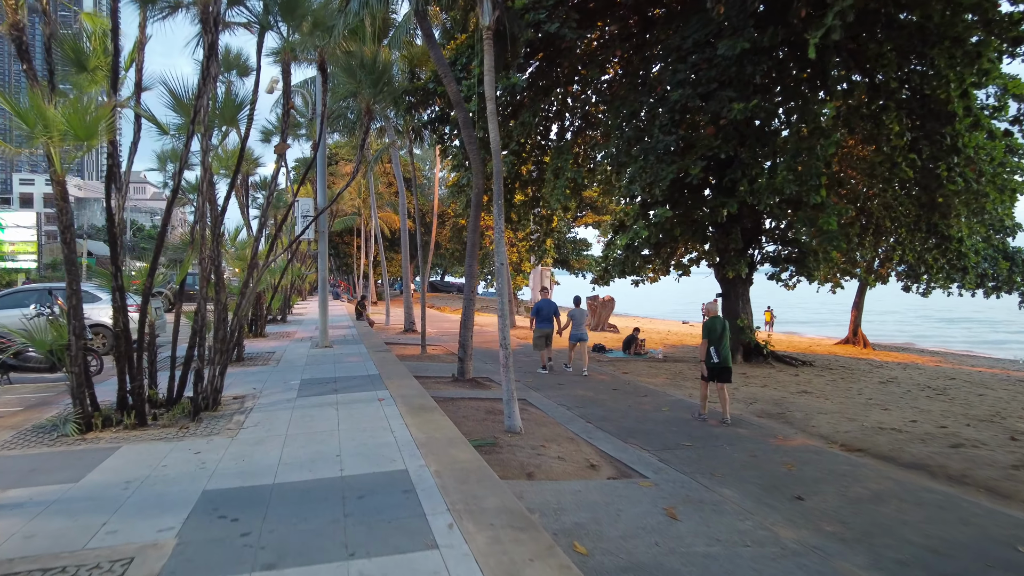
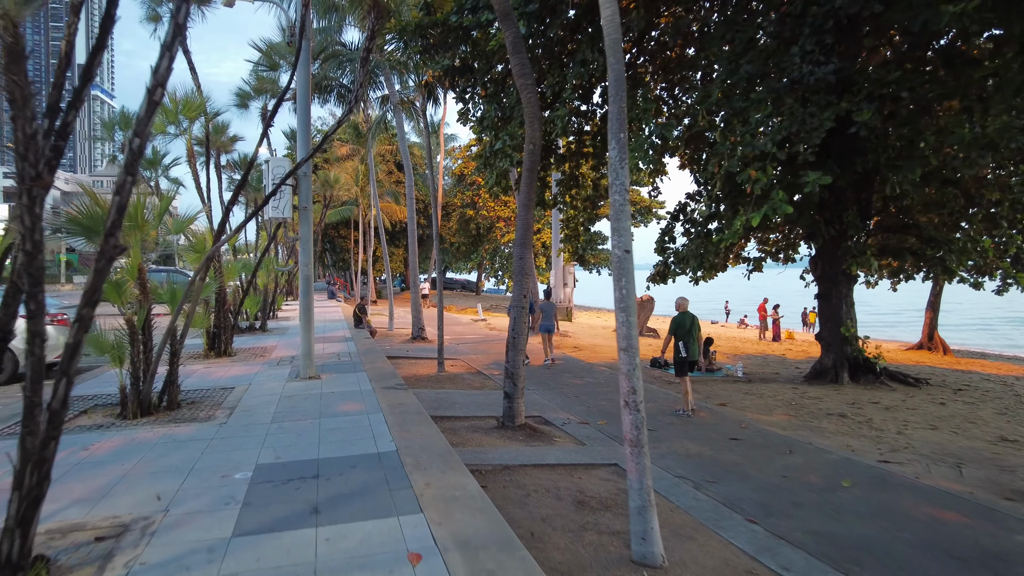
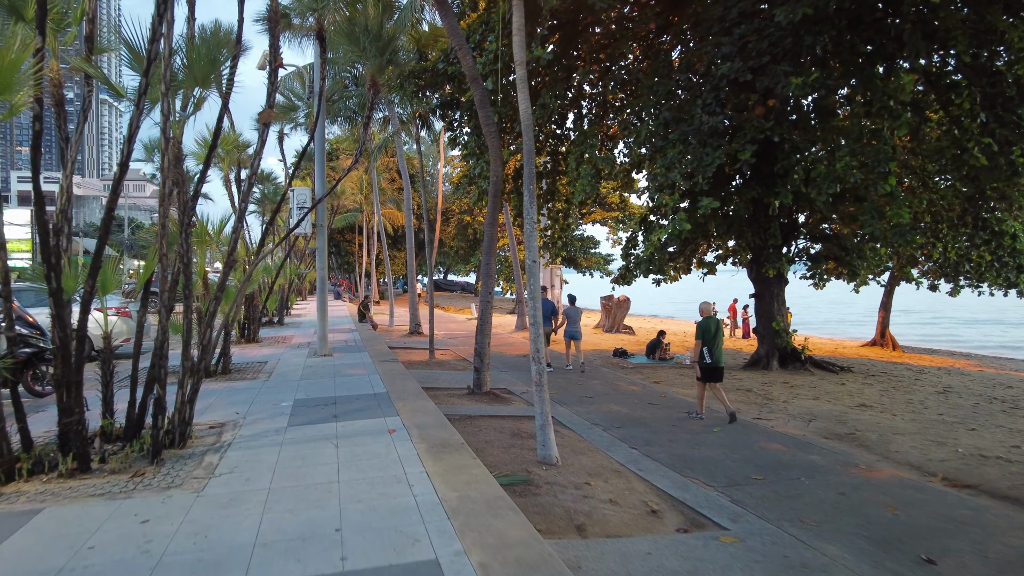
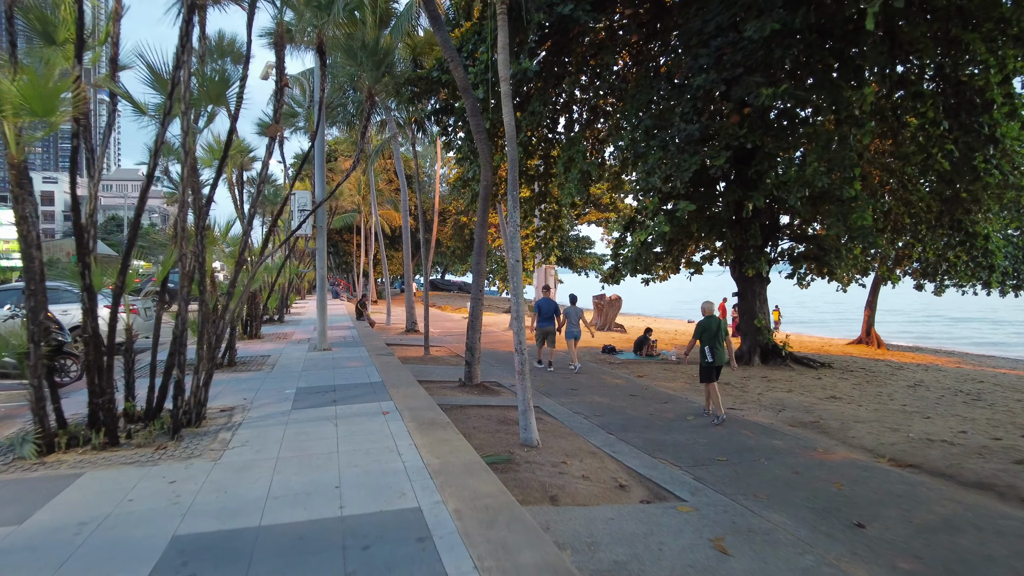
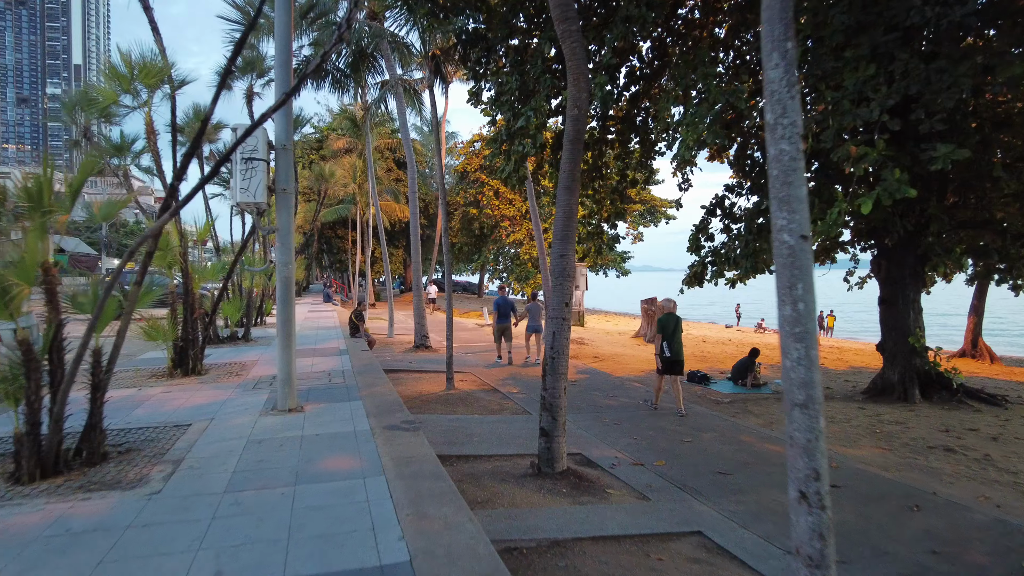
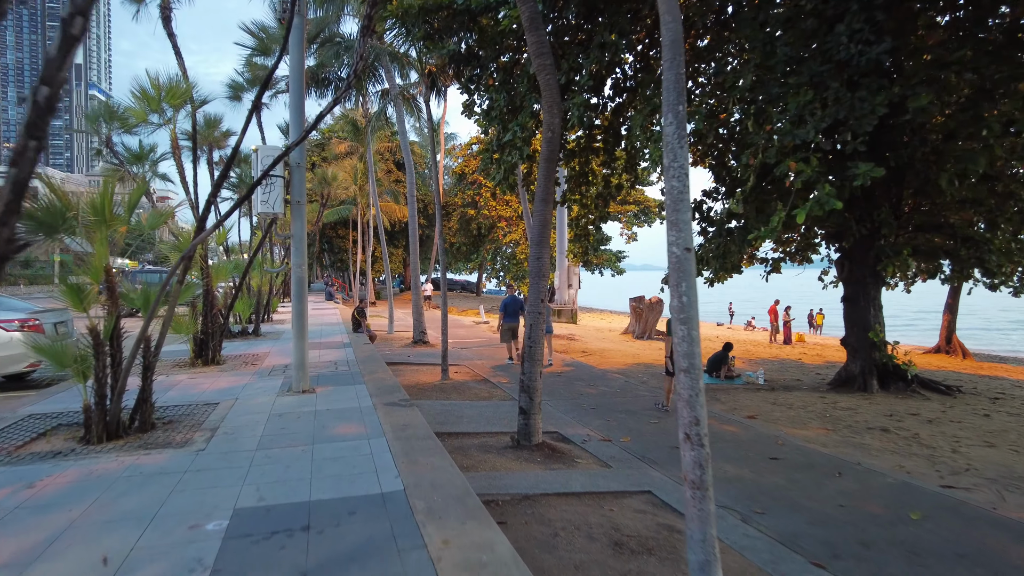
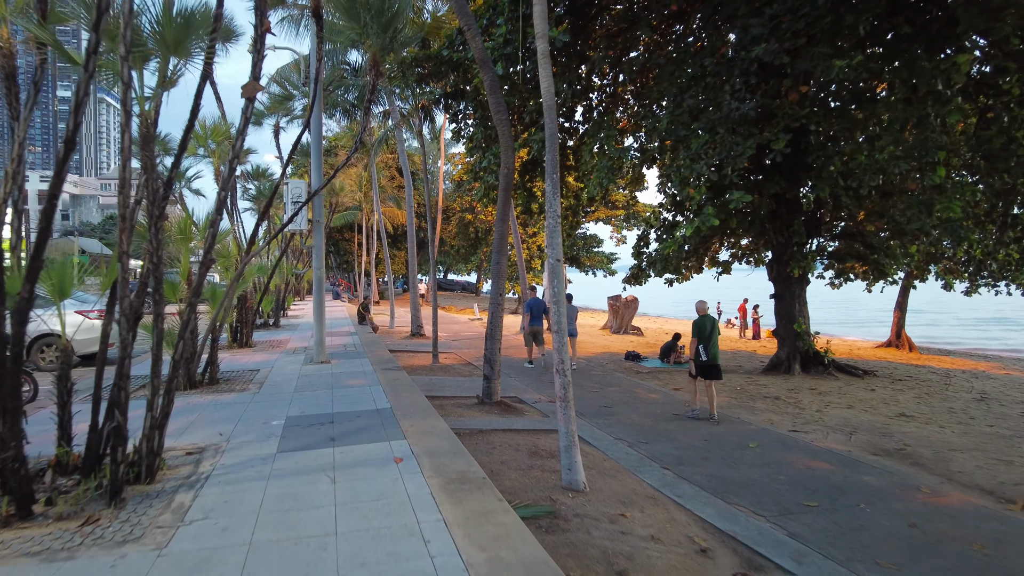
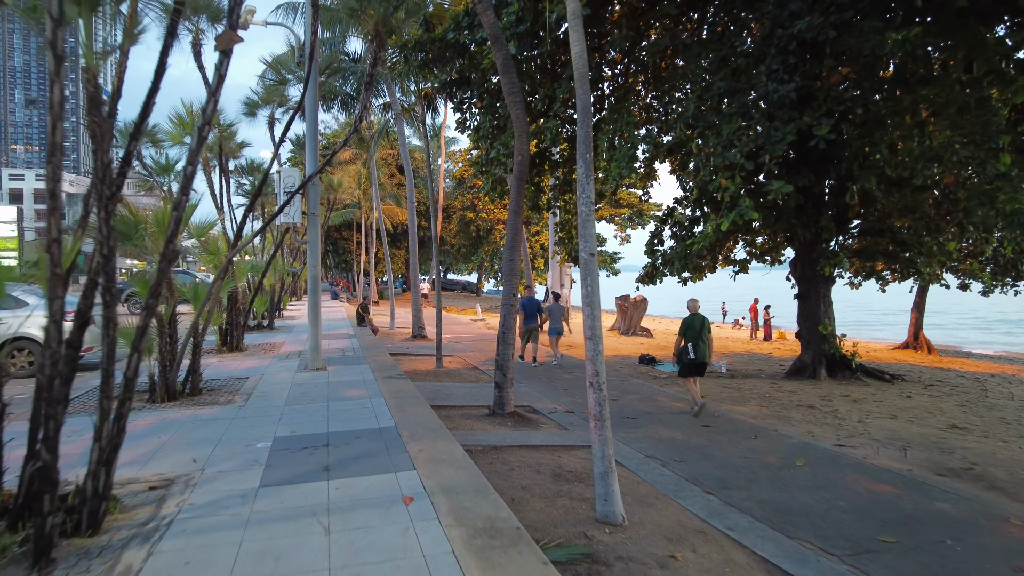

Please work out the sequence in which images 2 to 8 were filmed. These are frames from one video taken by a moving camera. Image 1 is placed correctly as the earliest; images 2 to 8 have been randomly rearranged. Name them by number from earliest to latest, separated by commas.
4, 3, 7, 8, 2, 6, 5
